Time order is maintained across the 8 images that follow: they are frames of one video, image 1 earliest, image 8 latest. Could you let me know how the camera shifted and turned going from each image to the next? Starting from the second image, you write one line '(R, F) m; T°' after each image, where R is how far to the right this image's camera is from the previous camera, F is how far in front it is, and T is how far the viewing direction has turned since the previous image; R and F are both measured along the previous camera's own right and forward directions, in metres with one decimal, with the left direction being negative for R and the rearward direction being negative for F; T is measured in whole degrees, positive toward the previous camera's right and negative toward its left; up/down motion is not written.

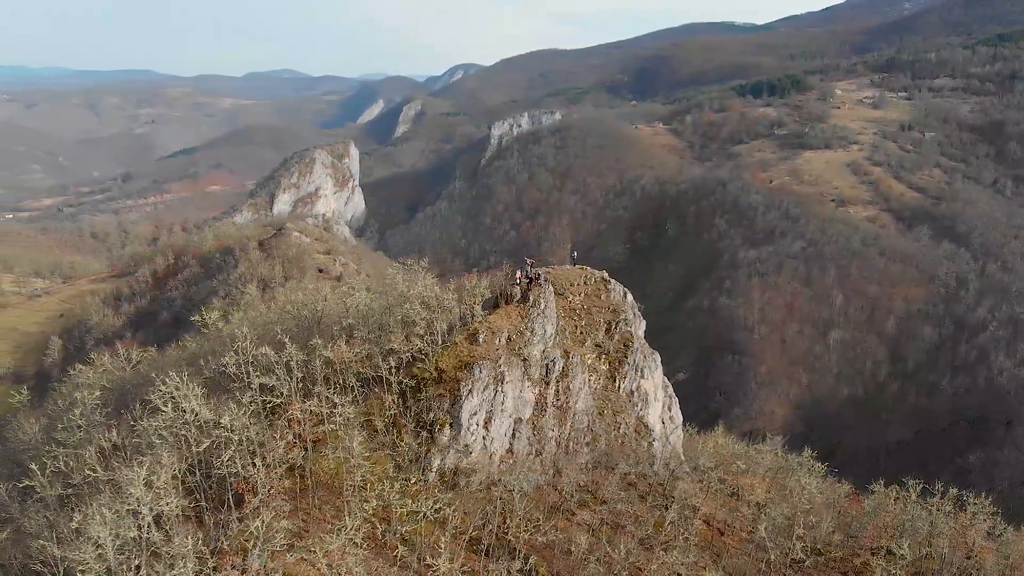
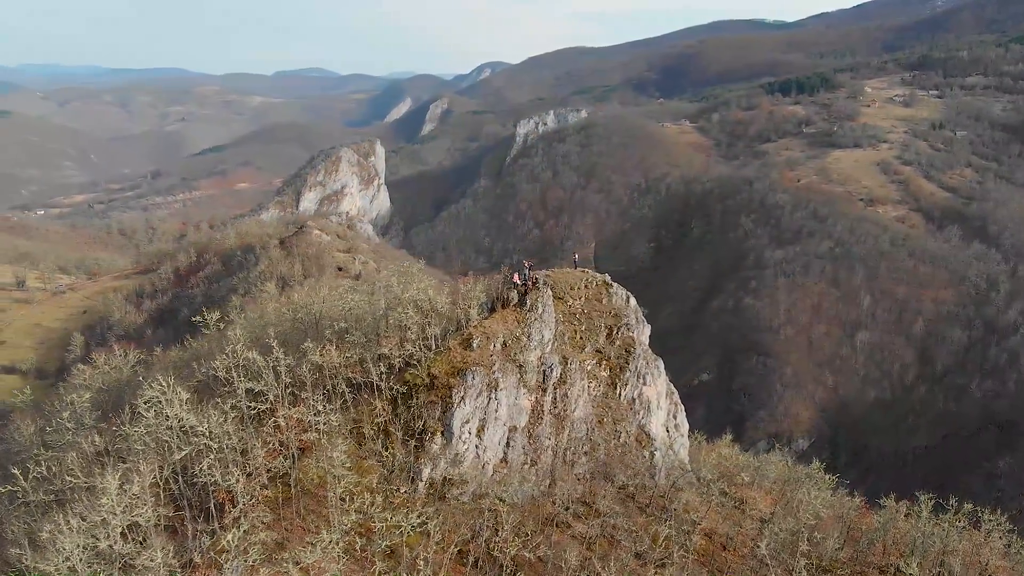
(+1.1, +0.9) m; -2°
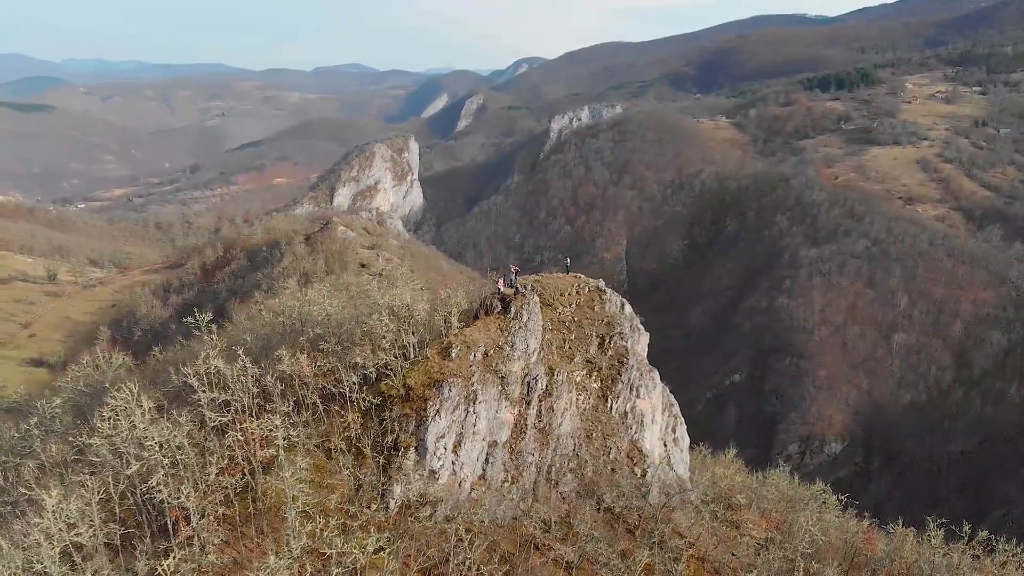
(+1.9, +1.7) m; -2°
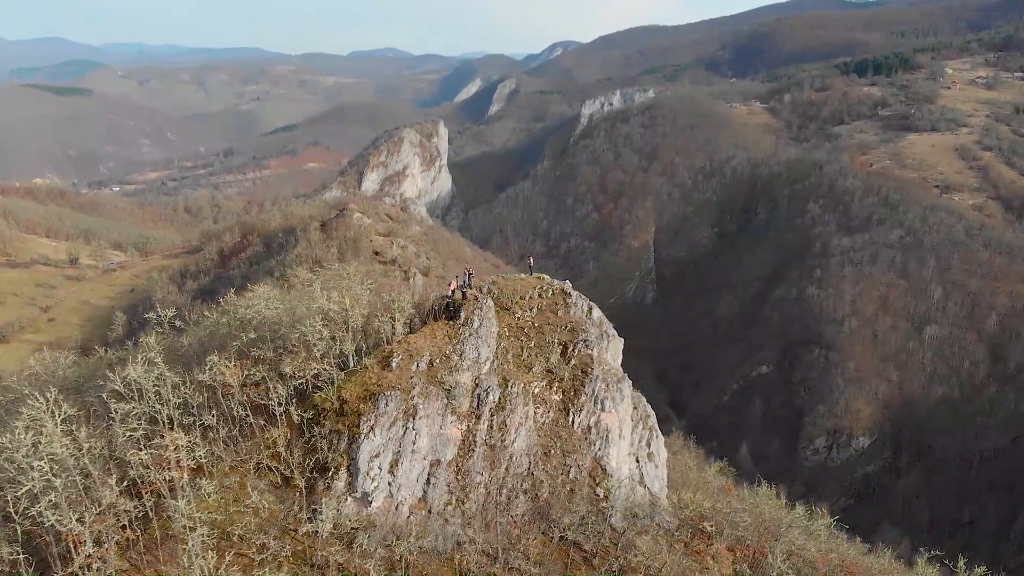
(+2.9, +2.7) m; -1°
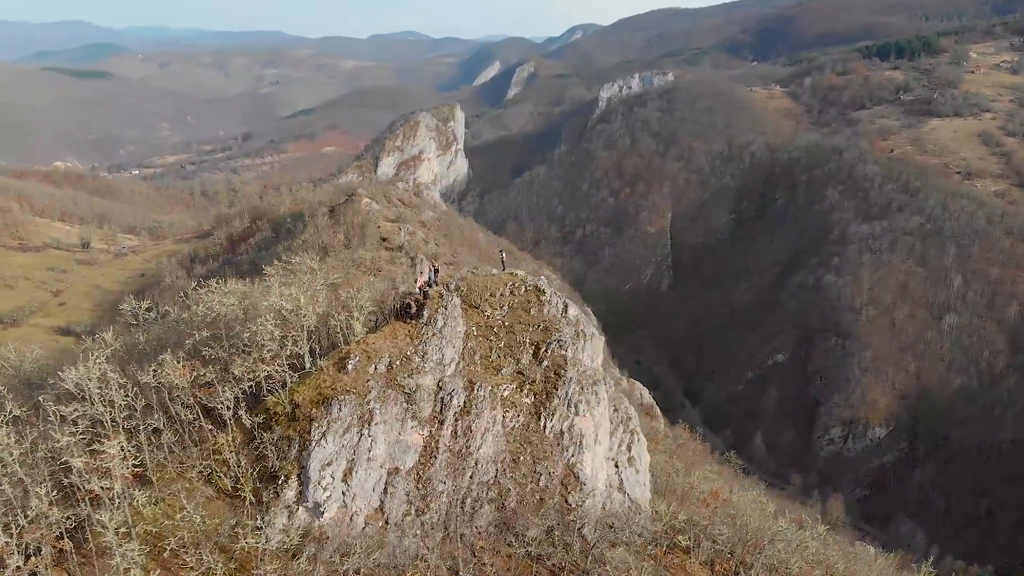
(+1.8, +1.7) m; -1°
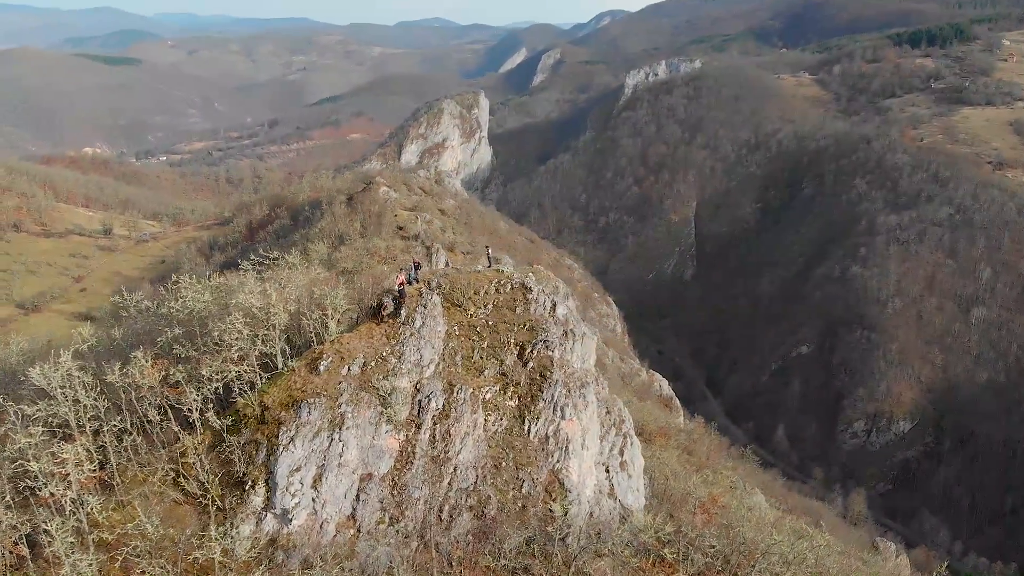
(+1.4, +1.3) m; -2°
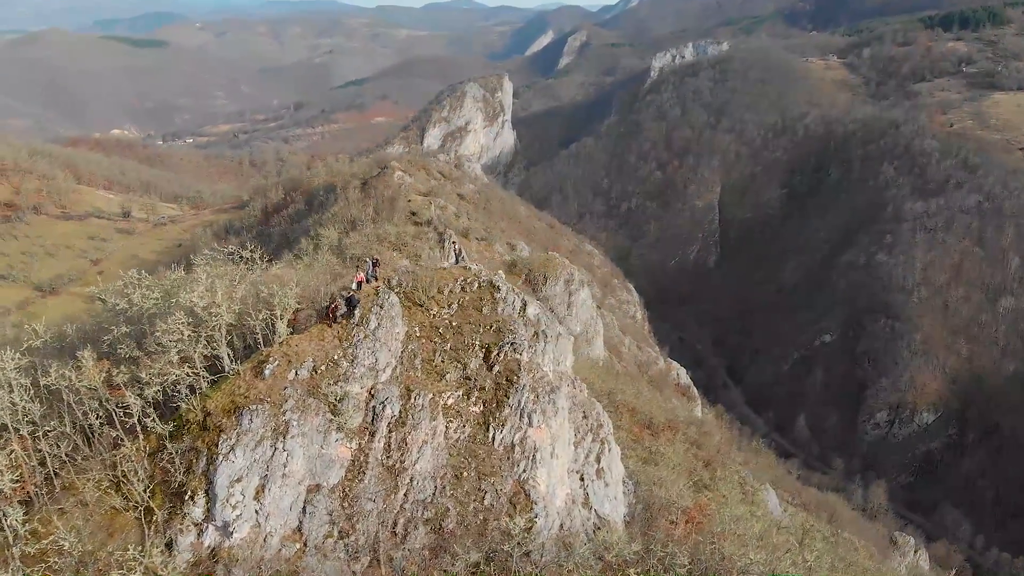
(+2.0, +1.7) m; -1°
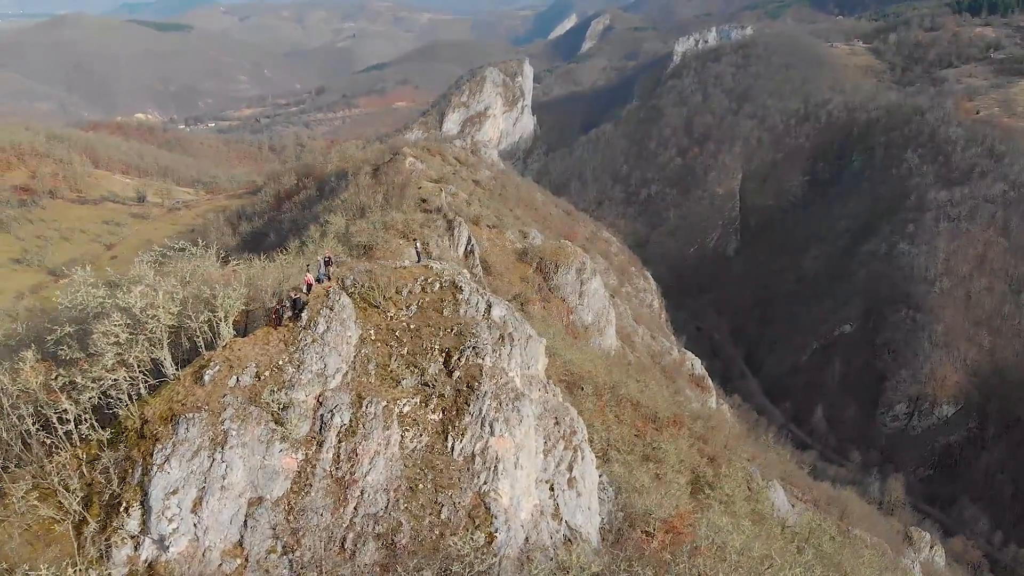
(+1.9, +1.5) m; -1°
